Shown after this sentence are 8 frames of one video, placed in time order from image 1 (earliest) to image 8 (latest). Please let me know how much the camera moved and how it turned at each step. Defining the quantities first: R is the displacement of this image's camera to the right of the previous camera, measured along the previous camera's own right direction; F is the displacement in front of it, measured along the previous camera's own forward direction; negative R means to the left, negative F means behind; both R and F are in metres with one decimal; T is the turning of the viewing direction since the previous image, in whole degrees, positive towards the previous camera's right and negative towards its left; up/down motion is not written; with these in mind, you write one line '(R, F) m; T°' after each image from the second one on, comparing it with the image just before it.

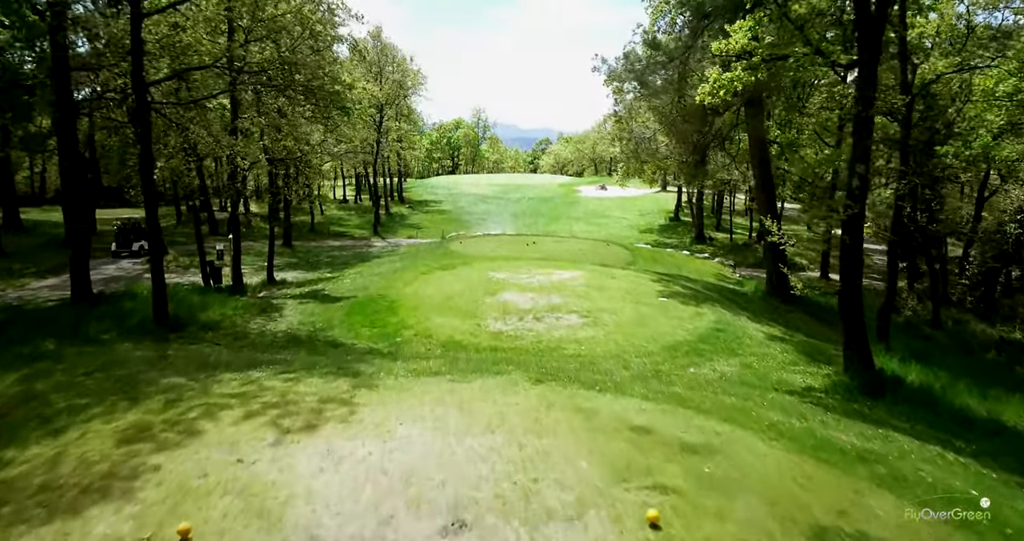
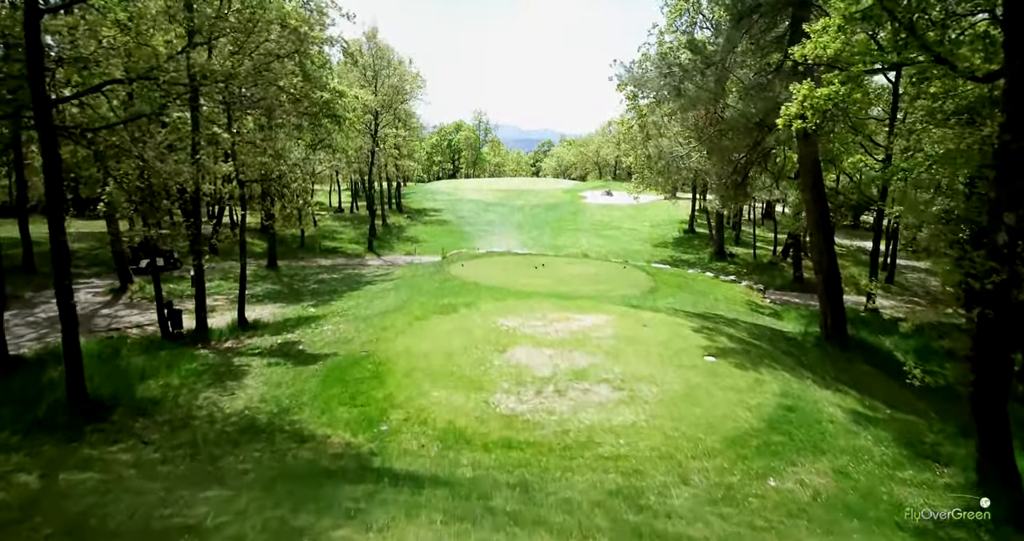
(-0.3, +2.6) m; 0°
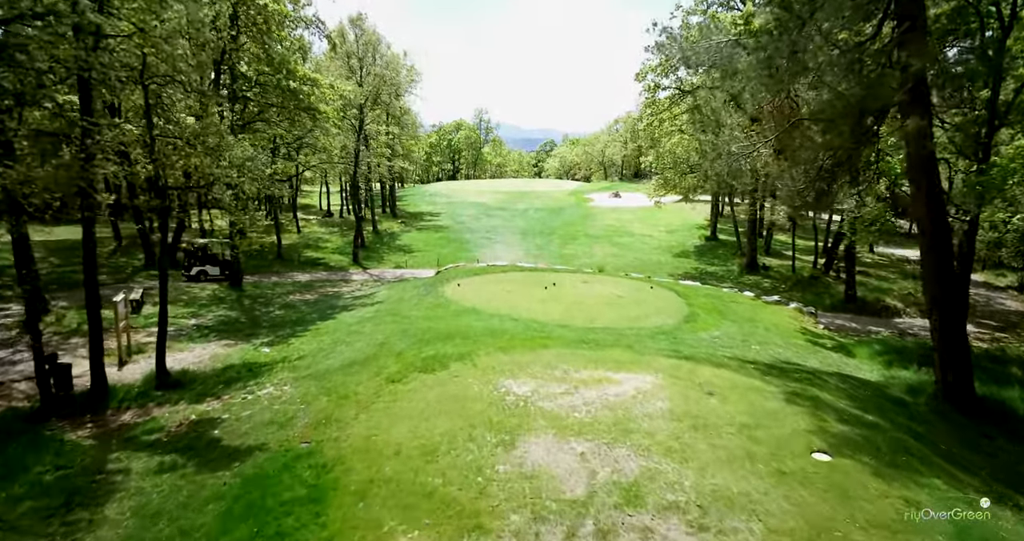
(-0.2, +4.0) m; 0°
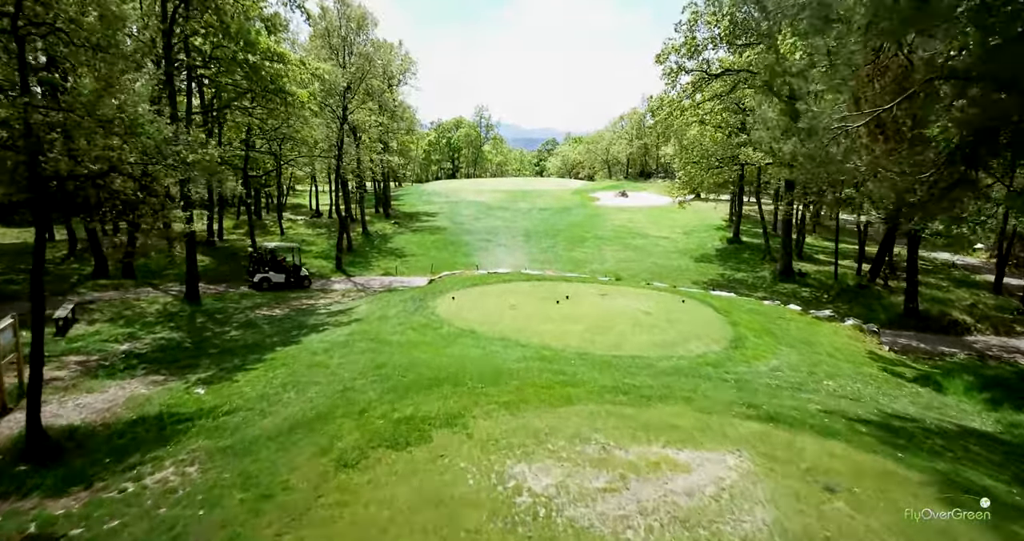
(-0.2, +3.4) m; 0°
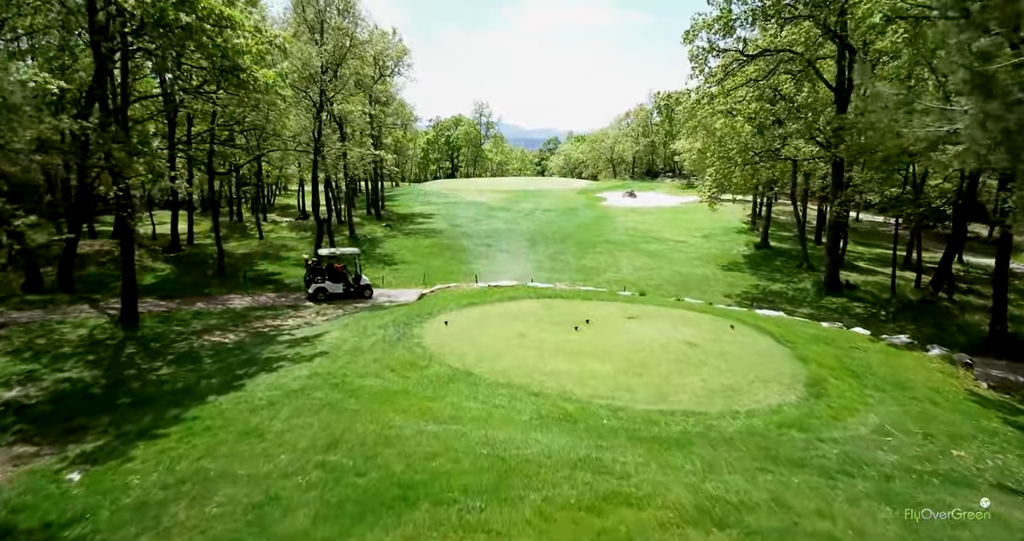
(-0.2, +3.5) m; 0°
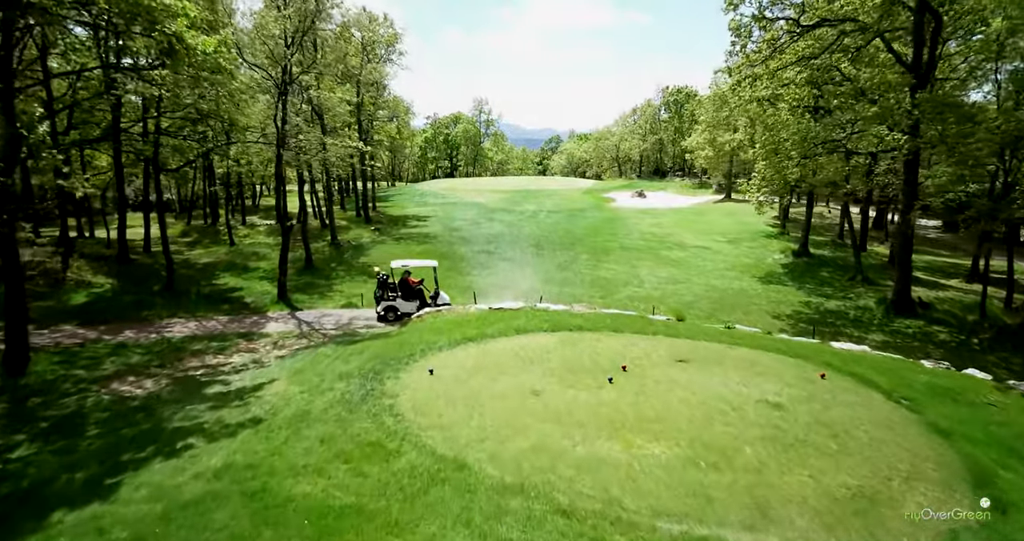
(-0.2, +3.9) m; 0°
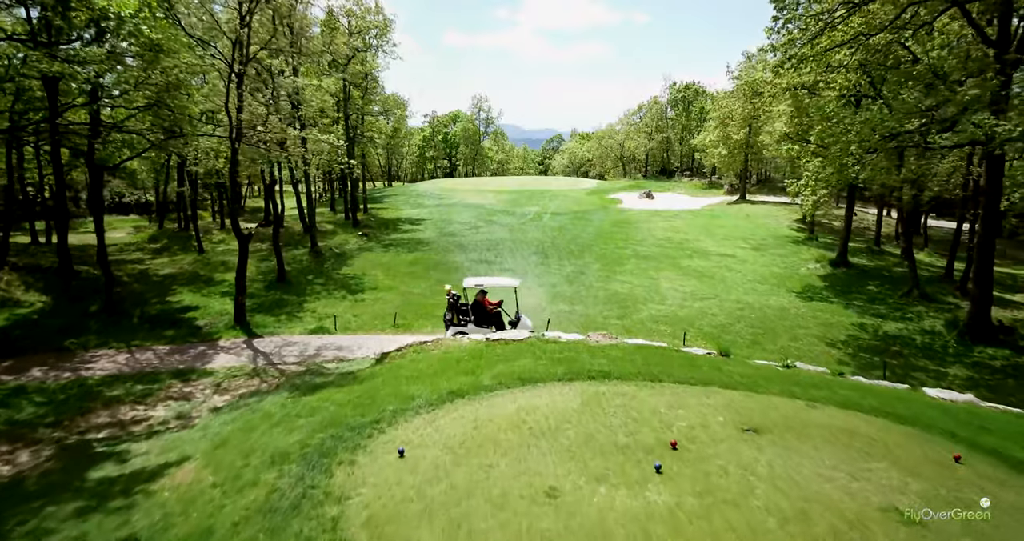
(-0.1, +3.1) m; 0°
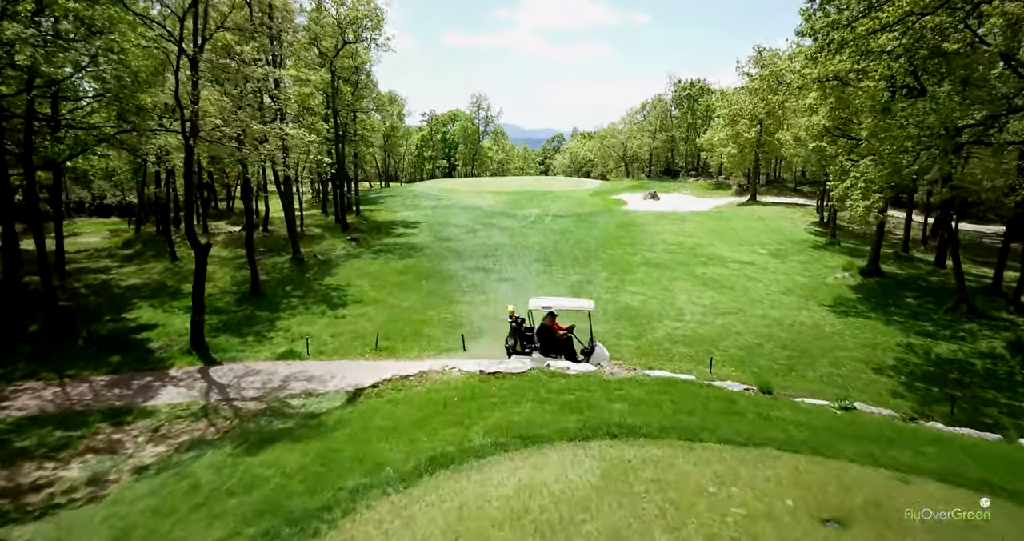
(0.0, +2.1) m; 0°
